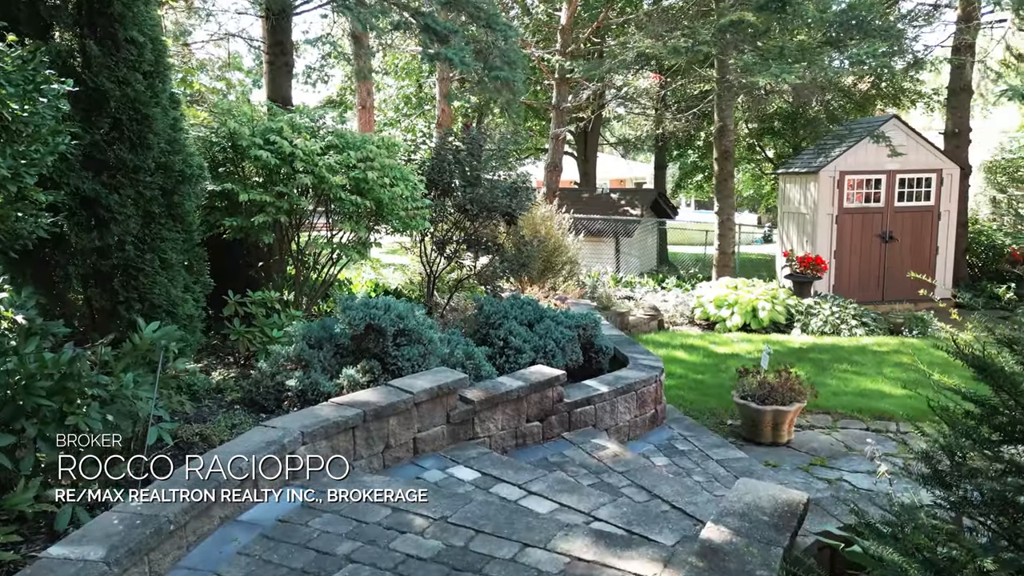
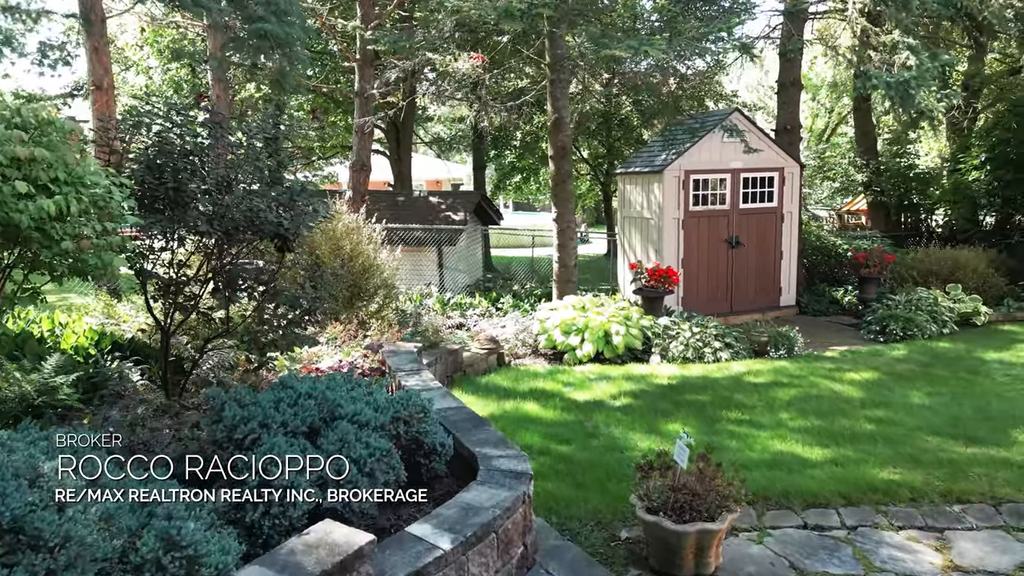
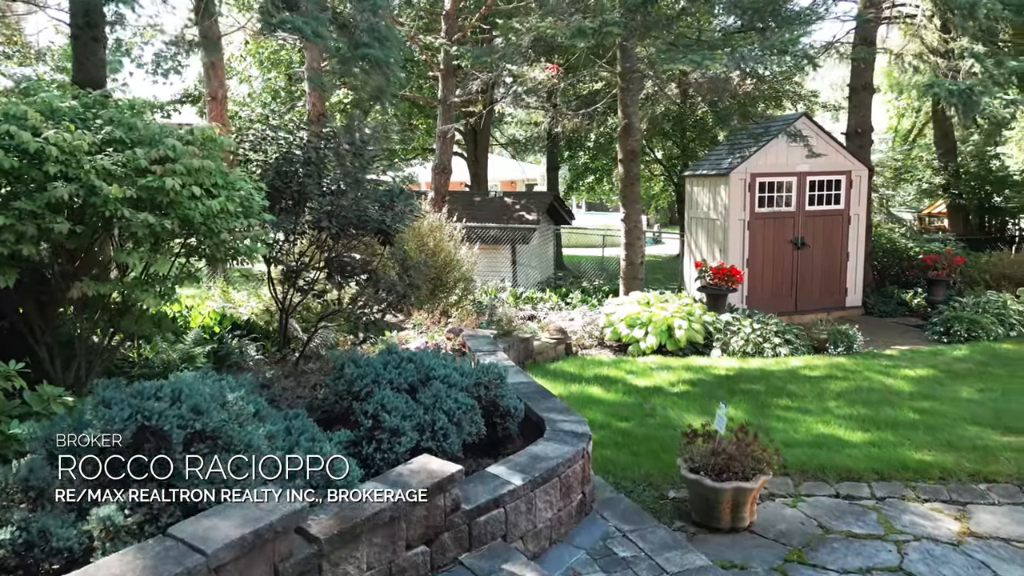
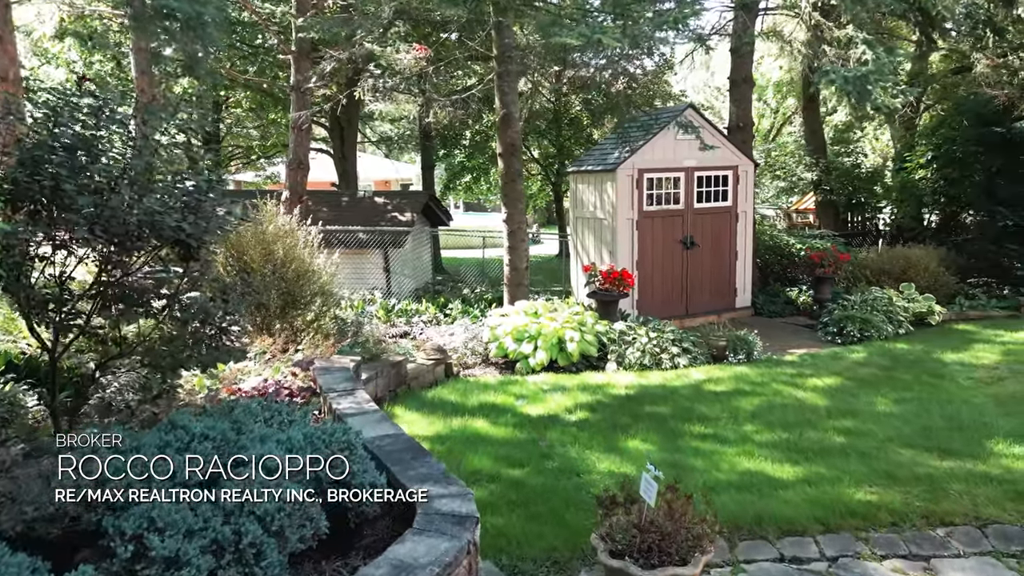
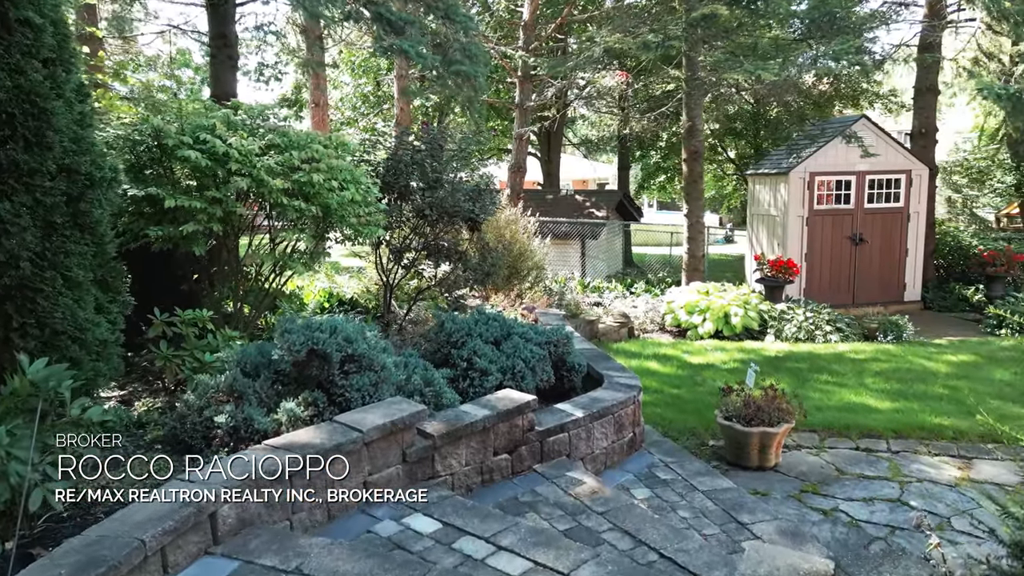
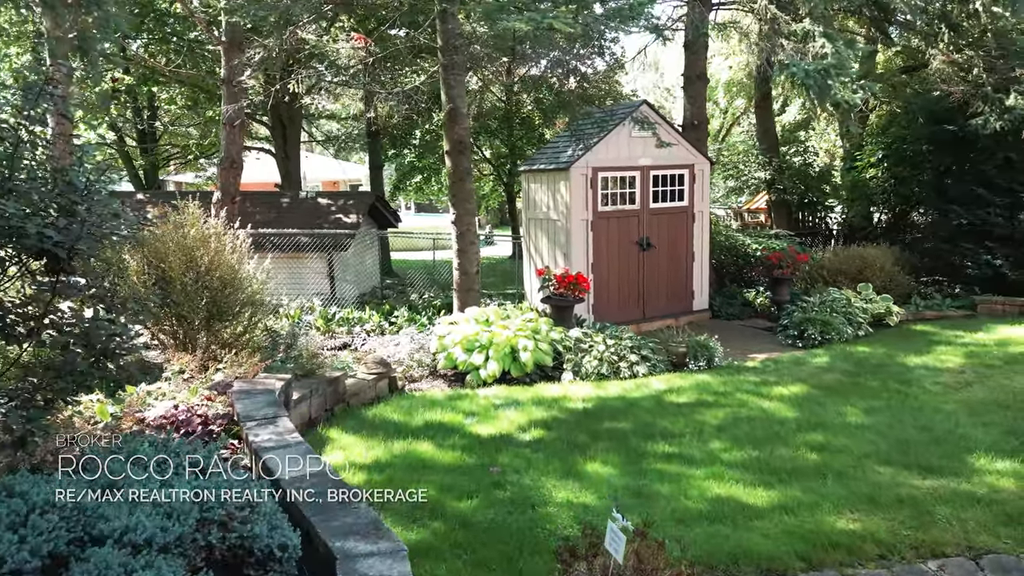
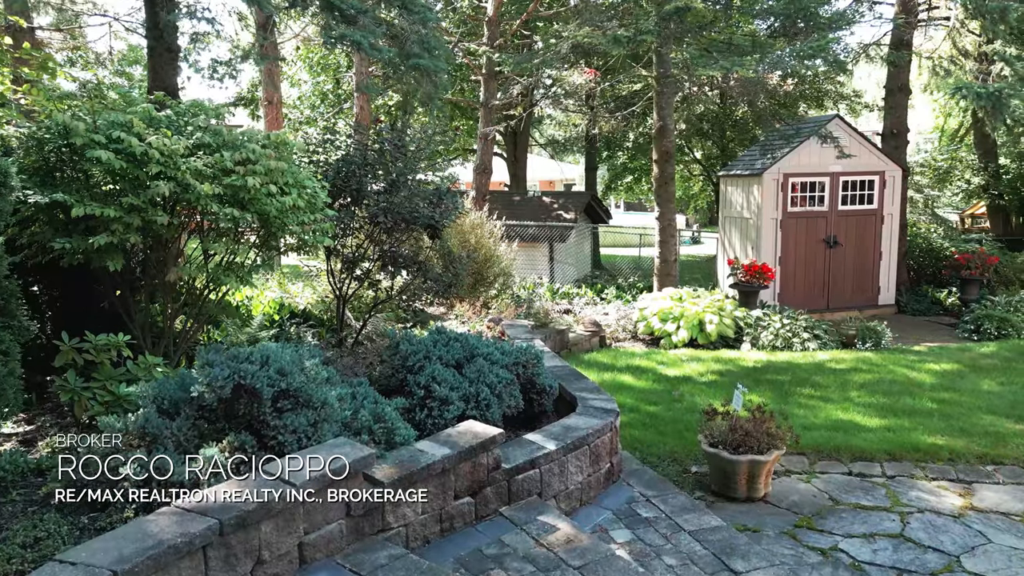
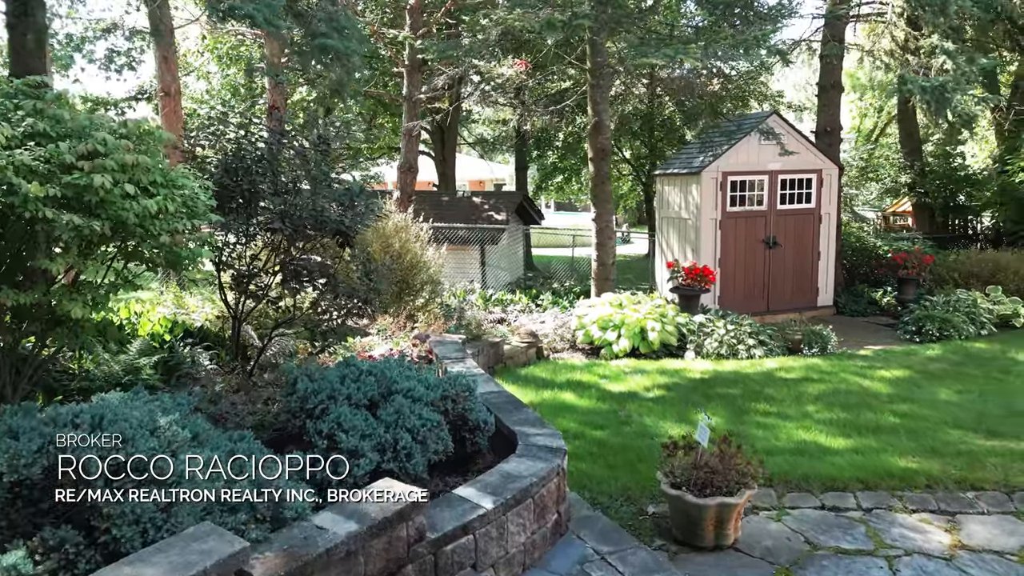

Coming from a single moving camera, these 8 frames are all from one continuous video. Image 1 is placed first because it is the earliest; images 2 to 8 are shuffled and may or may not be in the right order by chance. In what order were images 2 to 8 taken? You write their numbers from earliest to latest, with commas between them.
5, 7, 3, 8, 2, 4, 6
